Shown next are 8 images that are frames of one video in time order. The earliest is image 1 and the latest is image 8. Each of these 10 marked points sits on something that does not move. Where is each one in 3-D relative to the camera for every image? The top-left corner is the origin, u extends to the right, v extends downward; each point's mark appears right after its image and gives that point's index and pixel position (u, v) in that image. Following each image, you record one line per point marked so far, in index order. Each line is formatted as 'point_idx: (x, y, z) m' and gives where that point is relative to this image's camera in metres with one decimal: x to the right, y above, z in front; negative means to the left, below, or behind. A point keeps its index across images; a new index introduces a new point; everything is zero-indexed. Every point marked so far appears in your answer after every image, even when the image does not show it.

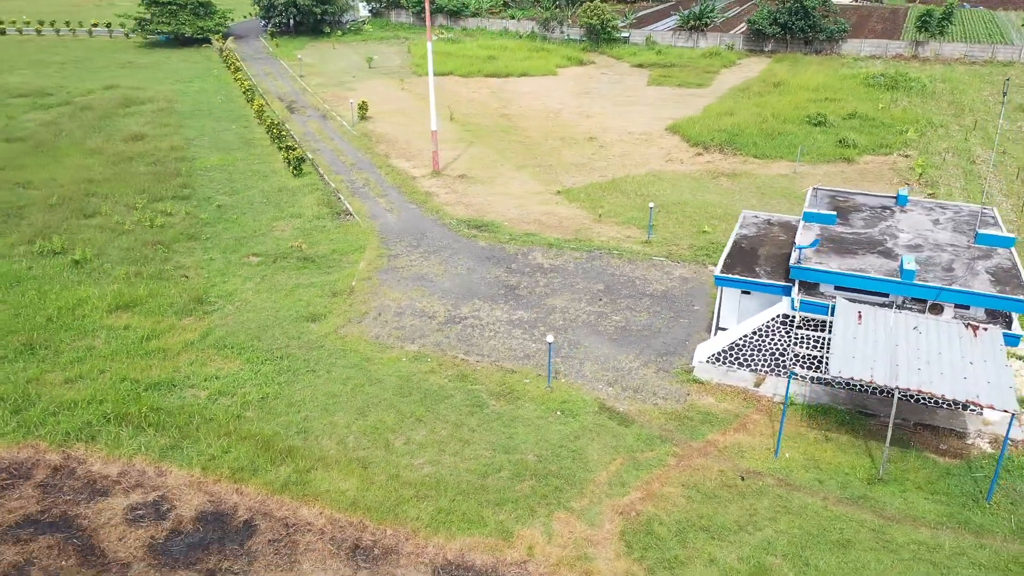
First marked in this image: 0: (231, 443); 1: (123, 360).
0: (-4.3, -2.3, +12.1) m
1: (-7.2, -1.3, +14.7) m
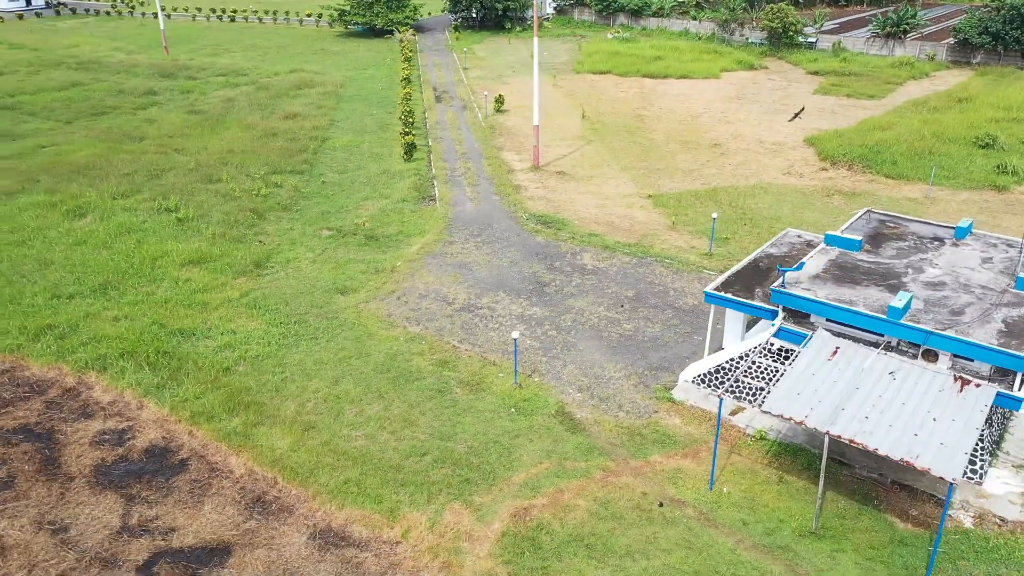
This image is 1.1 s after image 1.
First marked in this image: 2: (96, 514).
0: (-5.1, -1.7, +13.3) m
1: (-7.1, -0.4, +16.5) m
2: (-5.6, -3.0, +10.7) m
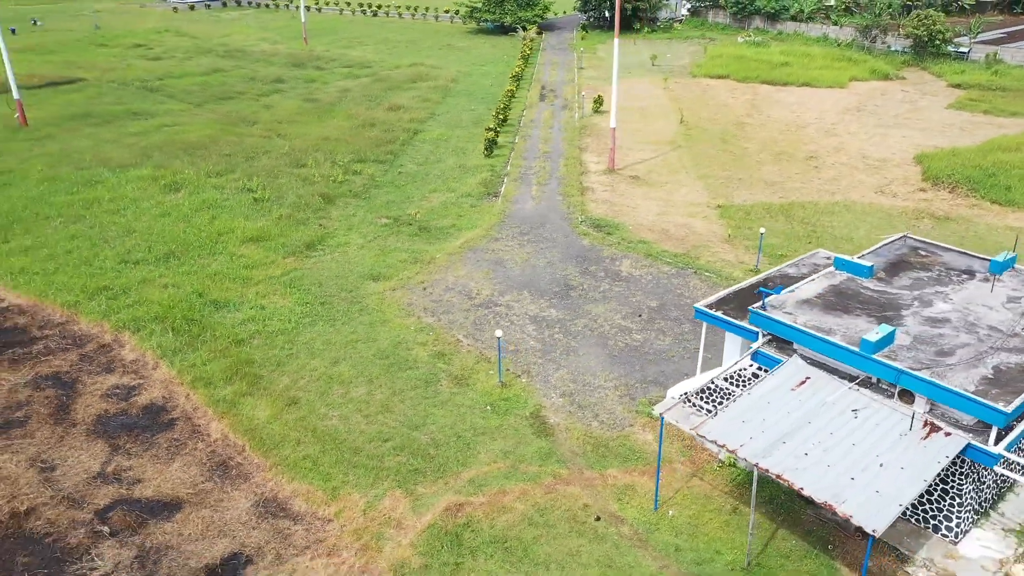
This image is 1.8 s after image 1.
0: (-5.4, -1.2, +14.3) m
1: (-6.6, +0.2, +17.8) m
2: (-6.3, -2.5, +11.8) m
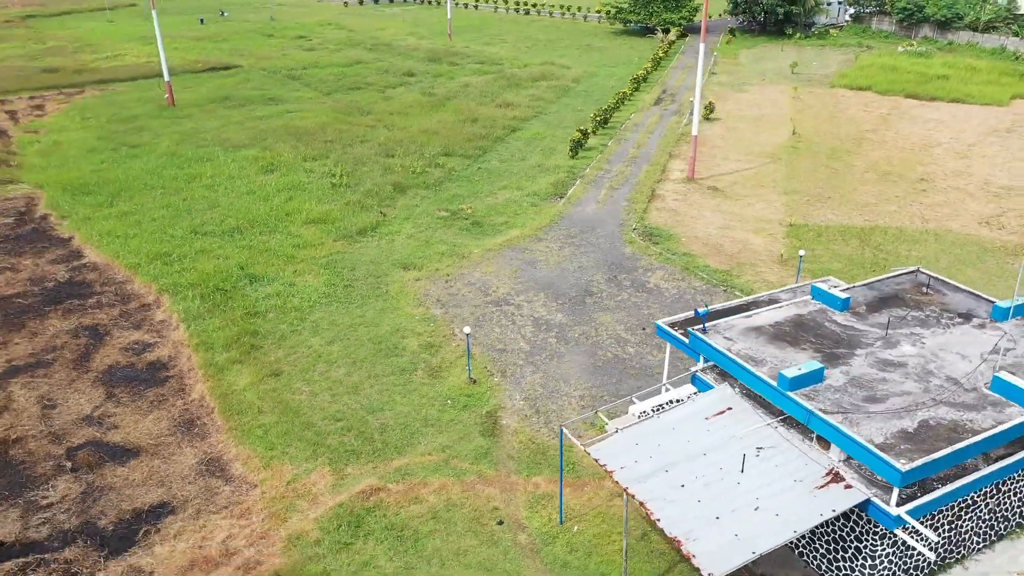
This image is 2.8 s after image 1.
0: (-5.6, -0.7, +15.5) m
1: (-6.0, +0.8, +19.2) m
2: (-7.2, -1.9, +13.3) m
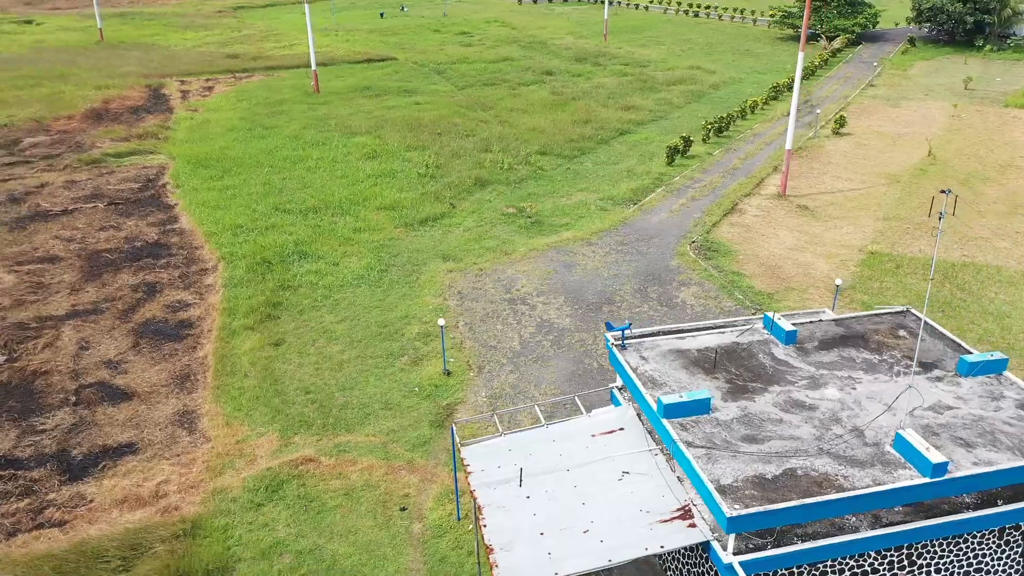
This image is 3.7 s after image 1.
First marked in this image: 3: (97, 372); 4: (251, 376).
0: (-5.4, -0.1, +16.8) m
1: (-4.8, +1.4, +20.5) m
2: (-7.6, -1.1, +15.0) m
3: (-7.3, -1.5, +14.2) m
4: (-4.6, -1.5, +14.0) m
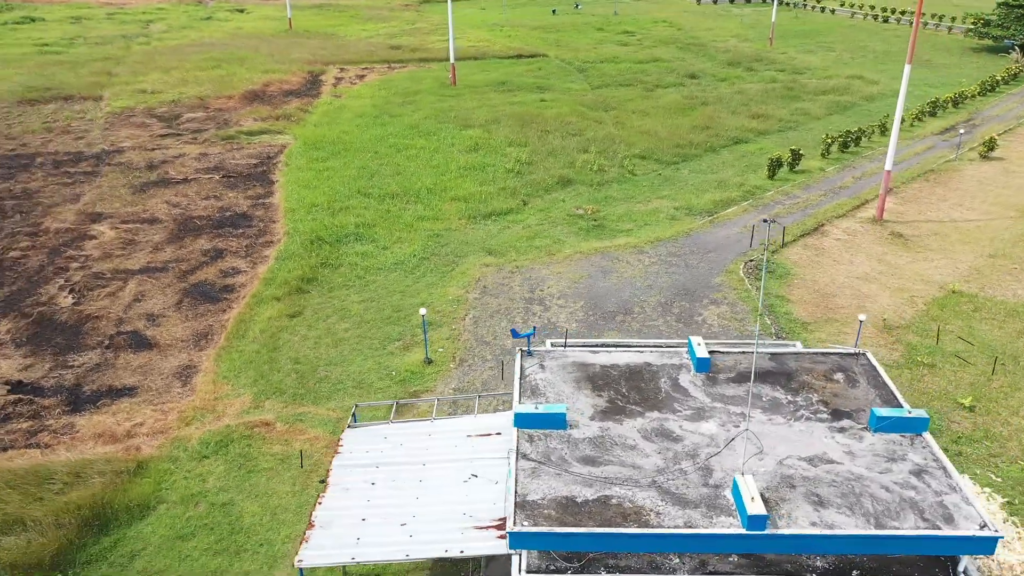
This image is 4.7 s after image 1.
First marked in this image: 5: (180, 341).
0: (-4.9, +0.4, +18.1) m
1: (-3.3, +1.9, +21.5) m
2: (-7.5, -0.3, +16.9) m
3: (-7.5, -0.7, +16.0) m
4: (-4.8, -1.0, +15.2) m
5: (-6.4, -1.0, +15.3) m
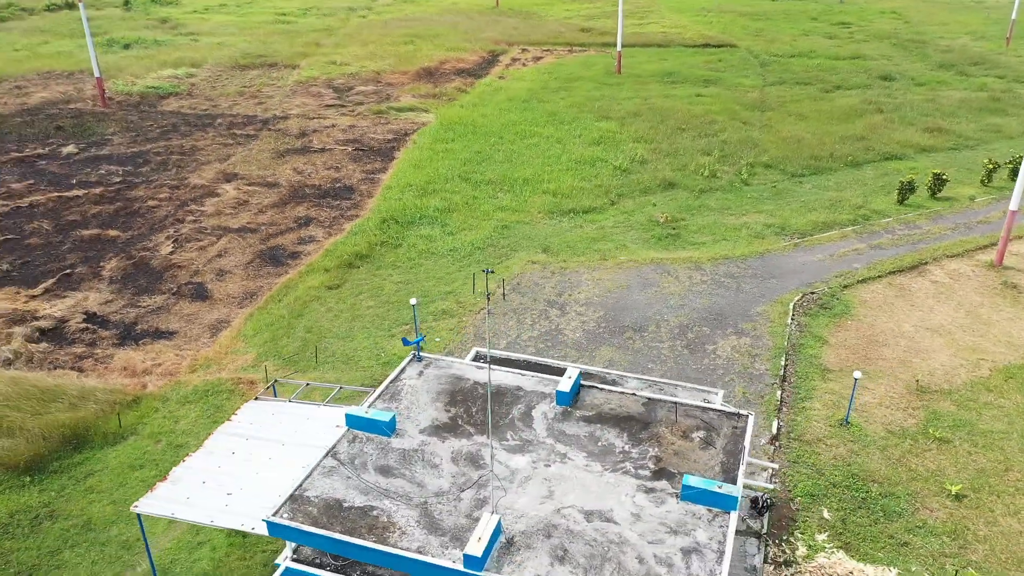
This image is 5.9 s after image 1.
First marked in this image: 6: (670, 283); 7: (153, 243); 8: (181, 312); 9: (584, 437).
0: (-3.7, +1.1, +19.6) m
1: (-1.1, +2.3, +22.4) m
2: (-6.6, +0.7, +19.2) m
3: (-7.0, +0.3, +18.3) m
4: (-4.7, -0.4, +16.9) m
5: (-6.1, -0.2, +17.4) m
6: (+3.6, +0.1, +18.1) m
7: (-8.9, +1.1, +19.9) m
8: (-6.9, -0.5, +16.8) m
9: (+0.9, -1.7, +9.2) m
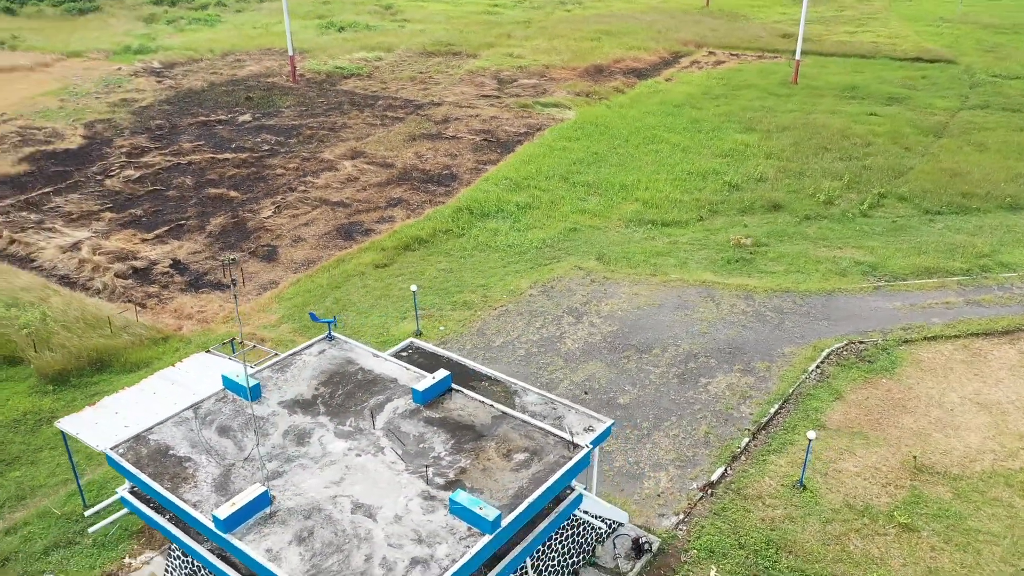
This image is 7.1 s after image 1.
0: (-2.2, +1.5, +20.6) m
1: (+1.2, +2.3, +22.5) m
2: (-5.1, +1.5, +21.0) m
3: (-5.8, +1.2, +20.3) m
4: (-4.1, +0.2, +18.3) m
5: (-5.3, +0.6, +19.2) m
6: (+4.2, -0.4, +17.1) m
7: (-7.1, +2.3, +22.3) m
8: (-6.3, +0.4, +18.8) m
9: (-1.1, -1.7, +9.4) m
